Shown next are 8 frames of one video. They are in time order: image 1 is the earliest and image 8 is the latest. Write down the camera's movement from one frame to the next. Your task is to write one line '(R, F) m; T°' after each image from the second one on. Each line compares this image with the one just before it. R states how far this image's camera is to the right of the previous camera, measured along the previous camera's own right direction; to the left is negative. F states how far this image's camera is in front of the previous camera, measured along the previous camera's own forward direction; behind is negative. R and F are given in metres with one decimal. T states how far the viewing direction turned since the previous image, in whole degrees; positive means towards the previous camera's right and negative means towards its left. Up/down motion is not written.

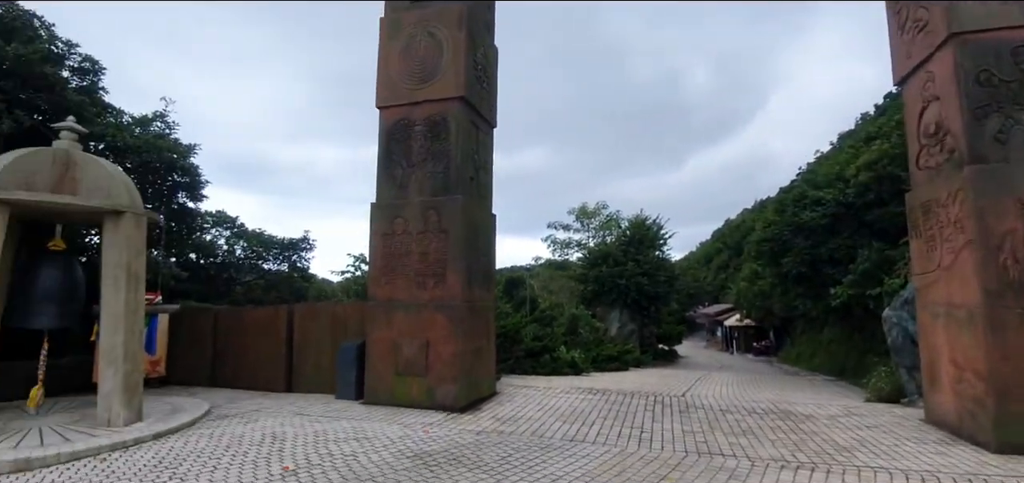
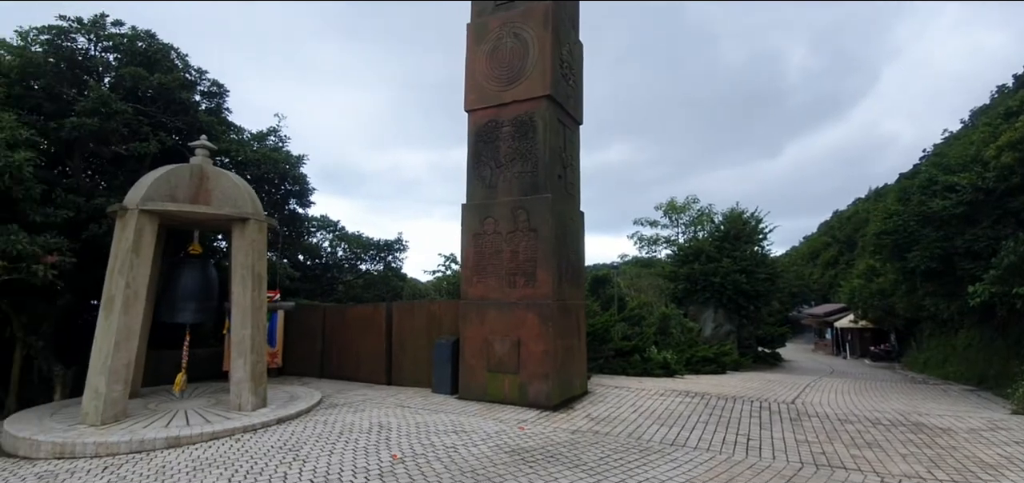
(-0.1, 0.0) m; -9°
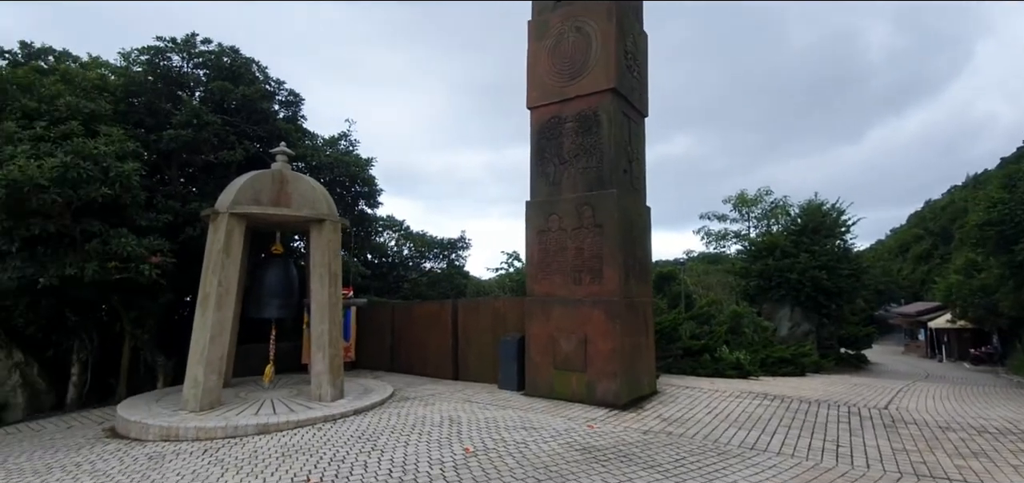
(-0.1, 0.0) m; -7°
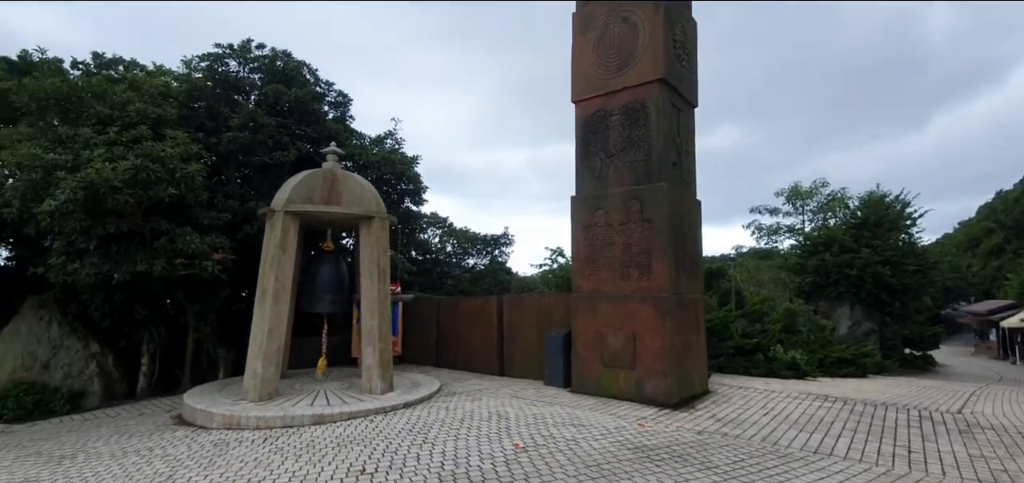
(-0.1, 0.0) m; -5°
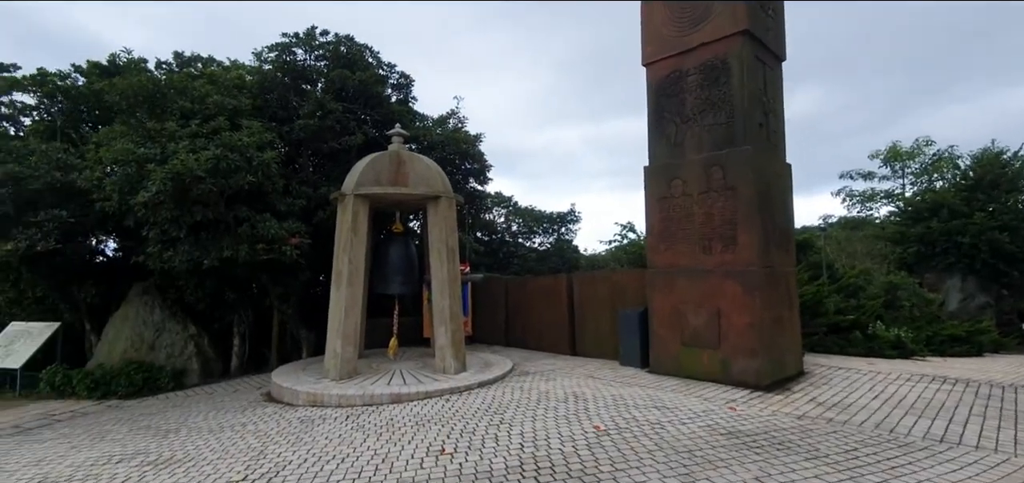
(-0.1, +0.2) m; -7°
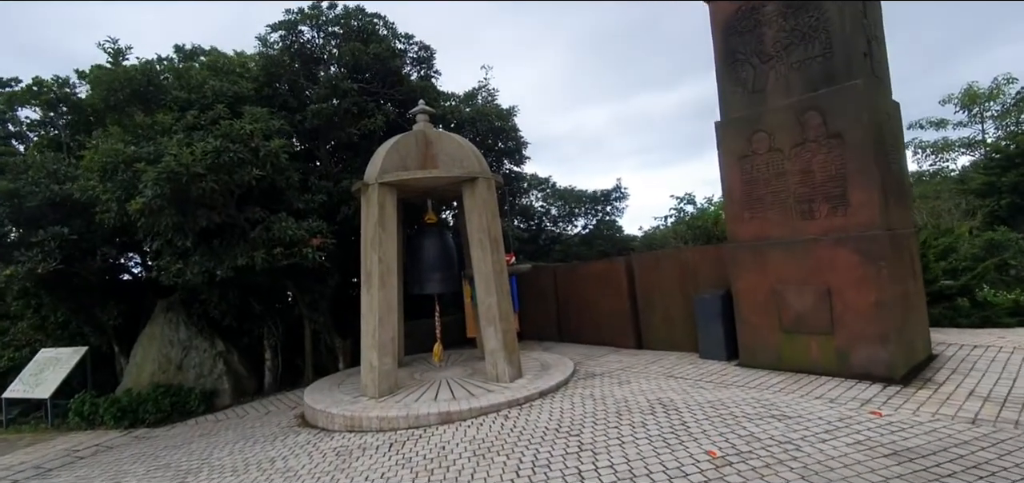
(-0.3, +1.0) m; -3°
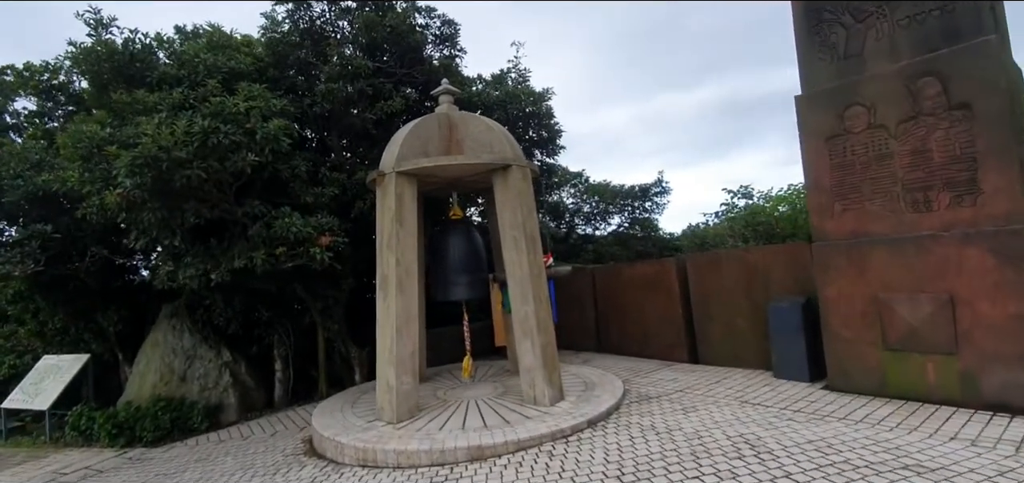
(-0.2, +0.9) m; -2°
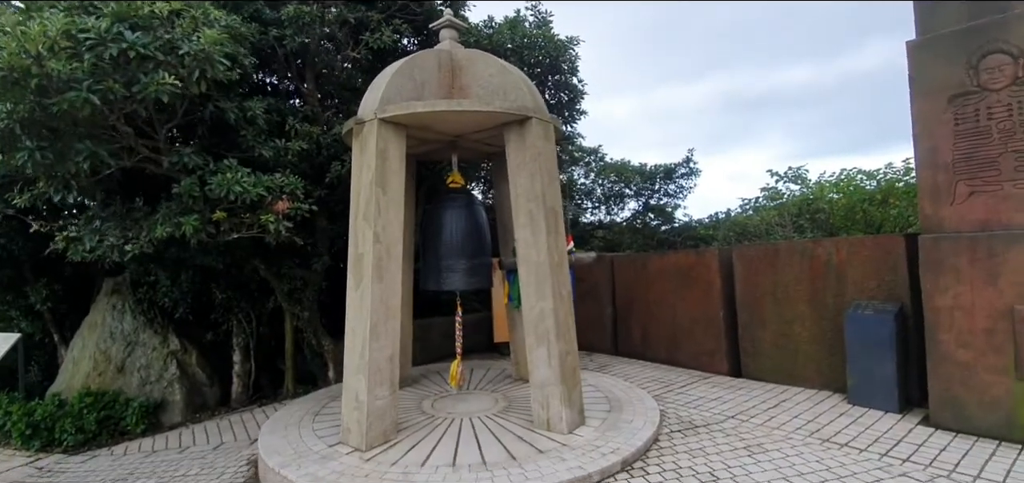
(-0.1, +1.3) m; 0°
